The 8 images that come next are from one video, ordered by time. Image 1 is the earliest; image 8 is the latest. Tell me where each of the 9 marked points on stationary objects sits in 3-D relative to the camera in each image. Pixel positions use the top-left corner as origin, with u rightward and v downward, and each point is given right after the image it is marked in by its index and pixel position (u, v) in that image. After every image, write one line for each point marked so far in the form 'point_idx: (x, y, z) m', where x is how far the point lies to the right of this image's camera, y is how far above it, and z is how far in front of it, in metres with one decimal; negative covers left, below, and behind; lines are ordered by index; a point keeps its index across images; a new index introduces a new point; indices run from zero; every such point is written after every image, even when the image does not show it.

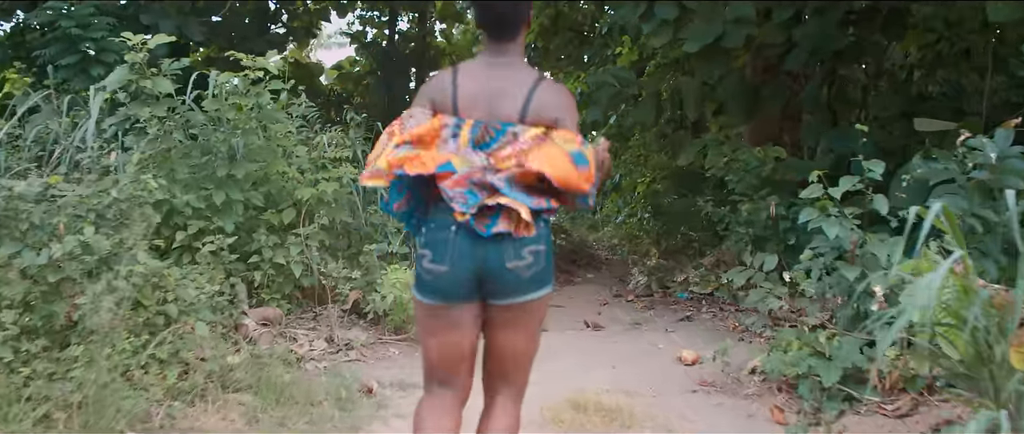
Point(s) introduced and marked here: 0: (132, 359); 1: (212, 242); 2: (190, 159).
0: (-1.1, -0.4, +2.8) m
1: (-1.1, -0.1, +3.6) m
2: (-1.2, +0.2, +3.8) m
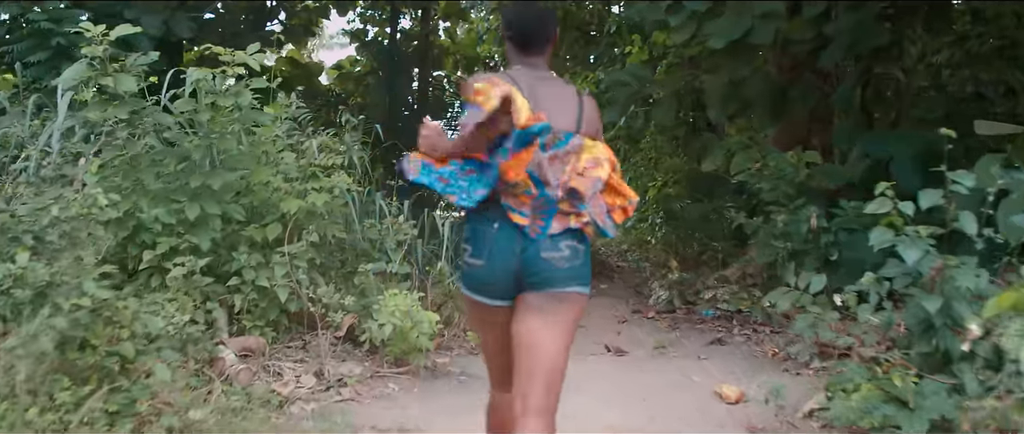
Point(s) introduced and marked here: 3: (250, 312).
0: (-1.0, -0.5, +2.4) m
1: (-1.0, -0.1, +3.2) m
2: (-1.2, +0.2, +3.4) m
3: (-0.9, -0.3, +3.5) m
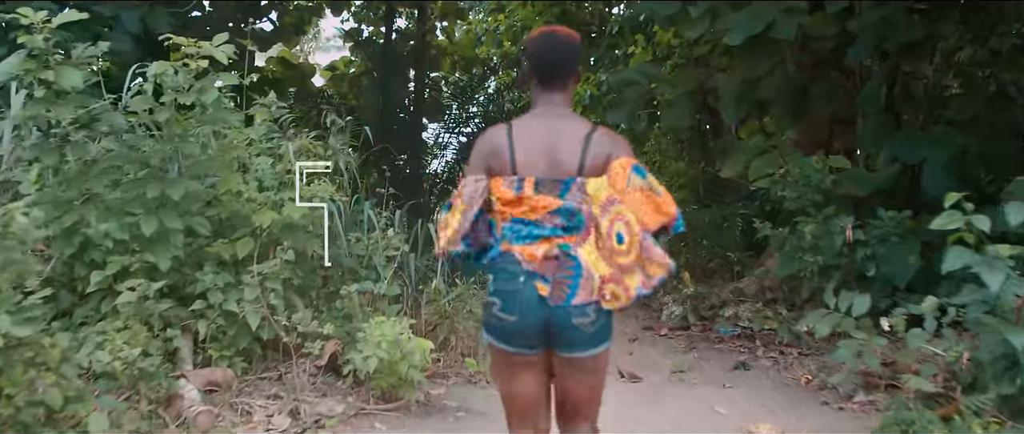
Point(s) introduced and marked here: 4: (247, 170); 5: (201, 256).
0: (-1.0, -0.5, +2.0) m
1: (-1.0, -0.2, +2.8) m
2: (-1.2, +0.1, +3.0) m
3: (-0.9, -0.4, +3.1) m
4: (-0.9, +0.2, +3.4) m
5: (-0.9, -0.1, +3.0) m
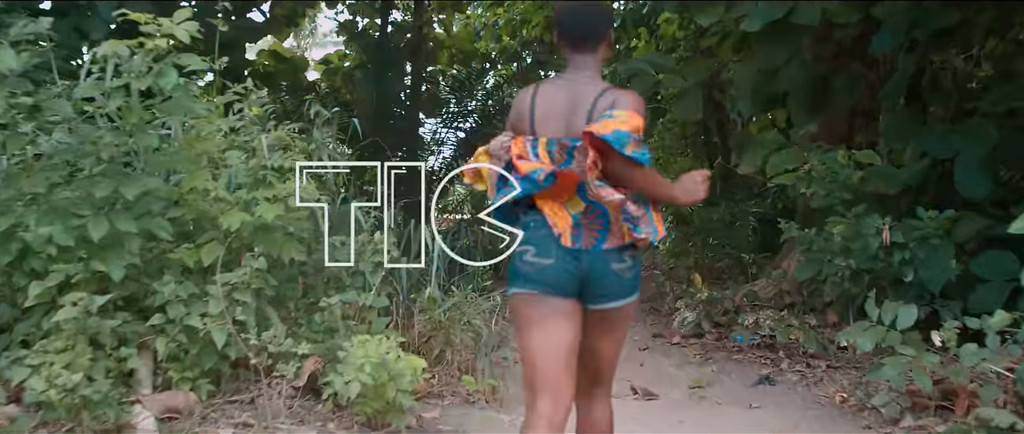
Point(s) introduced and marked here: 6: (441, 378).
0: (-1.0, -0.5, +1.6) m
1: (-1.0, -0.2, +2.4) m
2: (-1.1, +0.1, +2.6) m
3: (-0.9, -0.4, +2.8) m
4: (-0.9, +0.2, +3.1) m
5: (-0.9, -0.1, +2.7) m
6: (-0.2, -0.6, +3.5) m
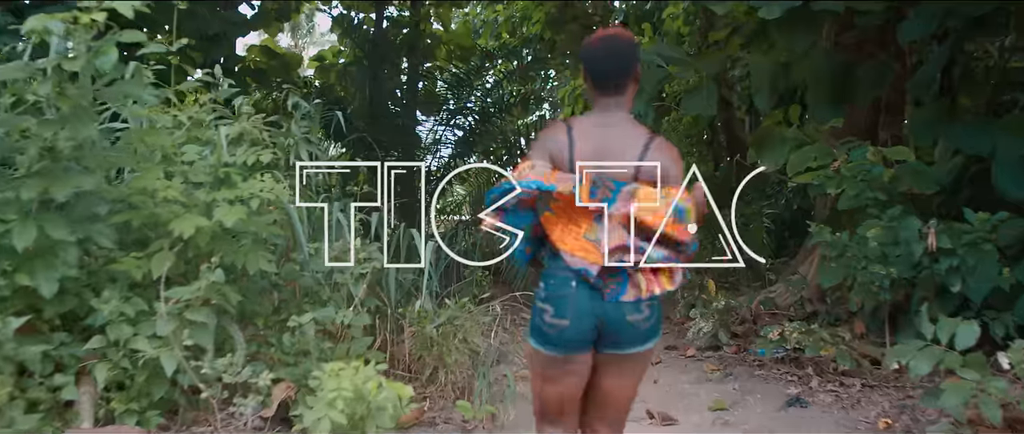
0: (-1.0, -0.5, +1.2) m
1: (-1.0, -0.2, +2.0) m
2: (-1.1, +0.1, +2.2) m
3: (-0.9, -0.4, +2.4) m
4: (-0.9, +0.1, +2.7) m
5: (-0.9, -0.1, +2.3) m
6: (-0.2, -0.6, +3.2) m
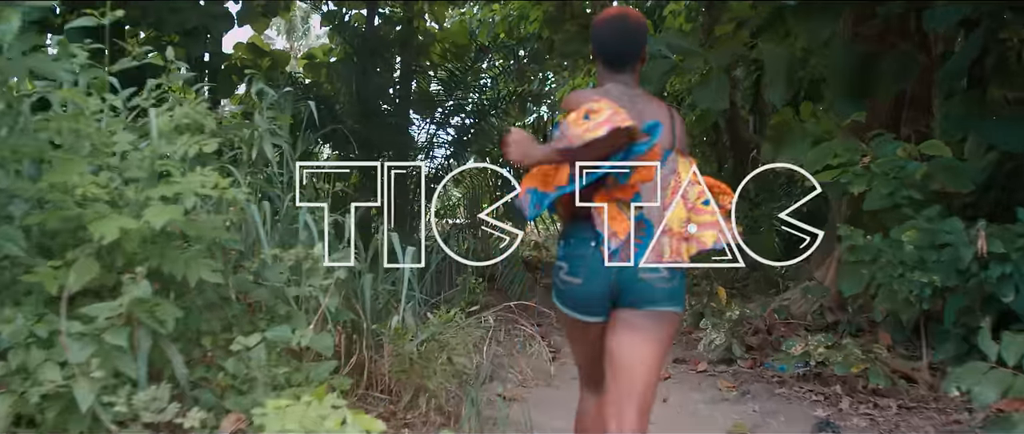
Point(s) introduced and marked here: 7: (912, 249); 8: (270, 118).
0: (-1.0, -0.5, +0.8) m
1: (-1.0, -0.2, +1.6) m
2: (-1.2, +0.1, +1.8) m
3: (-0.9, -0.4, +2.0) m
4: (-0.9, +0.1, +2.3) m
5: (-0.9, -0.1, +1.9) m
6: (-0.3, -0.6, +2.8) m
7: (+1.3, -0.1, +3.3) m
8: (-0.7, +0.3, +3.0) m
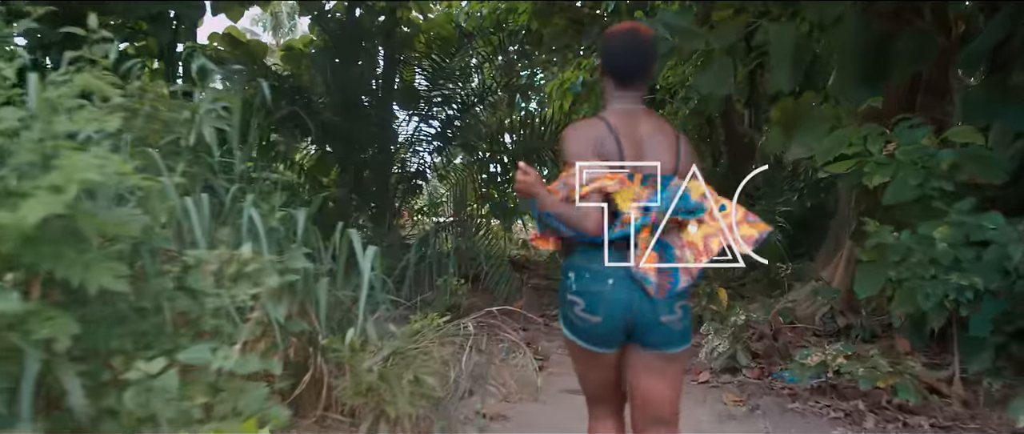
0: (-1.0, -0.5, +0.5) m
1: (-1.1, -0.2, +1.3) m
2: (-1.2, +0.1, +1.4) m
3: (-1.0, -0.4, +1.6) m
4: (-0.9, +0.2, +1.9) m
5: (-1.0, -0.1, +1.5) m
6: (-0.3, -0.6, +2.4) m
7: (+1.2, -0.1, +2.9) m
8: (-0.8, +0.3, +2.6) m
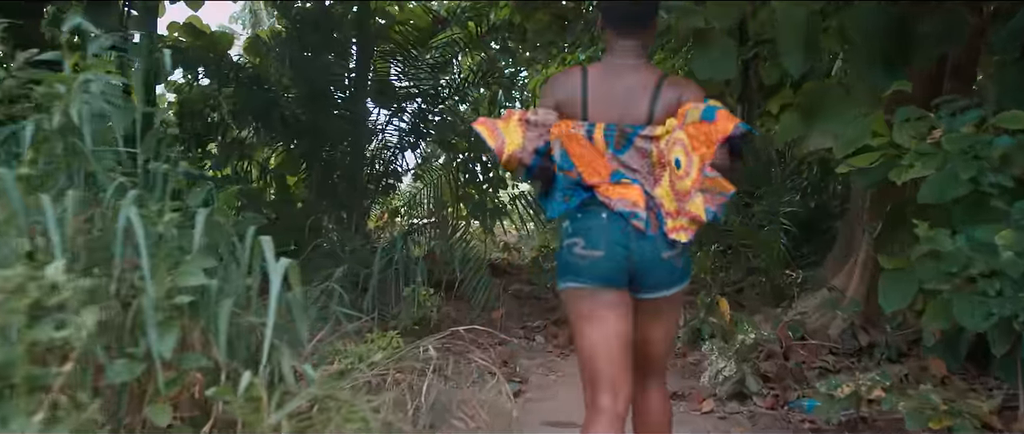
0: (-1.1, -0.5, -0.1) m
1: (-1.1, -0.2, +0.7) m
2: (-1.3, +0.1, +0.9) m
3: (-1.0, -0.4, +1.1) m
4: (-1.0, +0.1, +1.4) m
5: (-1.0, -0.1, +1.0) m
6: (-0.4, -0.6, +1.8) m
7: (+1.2, -0.1, +2.4) m
8: (-0.8, +0.3, +2.0) m
